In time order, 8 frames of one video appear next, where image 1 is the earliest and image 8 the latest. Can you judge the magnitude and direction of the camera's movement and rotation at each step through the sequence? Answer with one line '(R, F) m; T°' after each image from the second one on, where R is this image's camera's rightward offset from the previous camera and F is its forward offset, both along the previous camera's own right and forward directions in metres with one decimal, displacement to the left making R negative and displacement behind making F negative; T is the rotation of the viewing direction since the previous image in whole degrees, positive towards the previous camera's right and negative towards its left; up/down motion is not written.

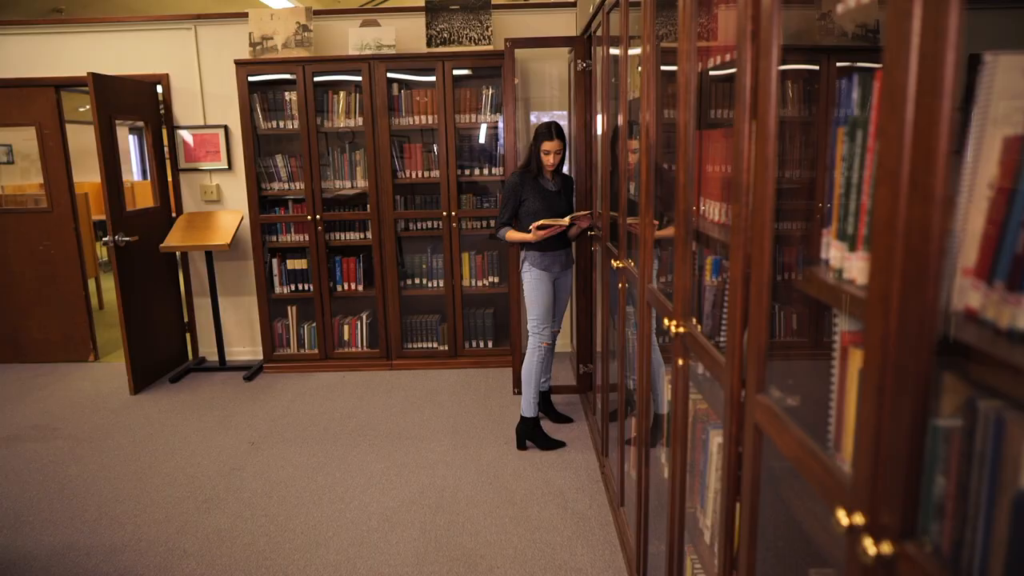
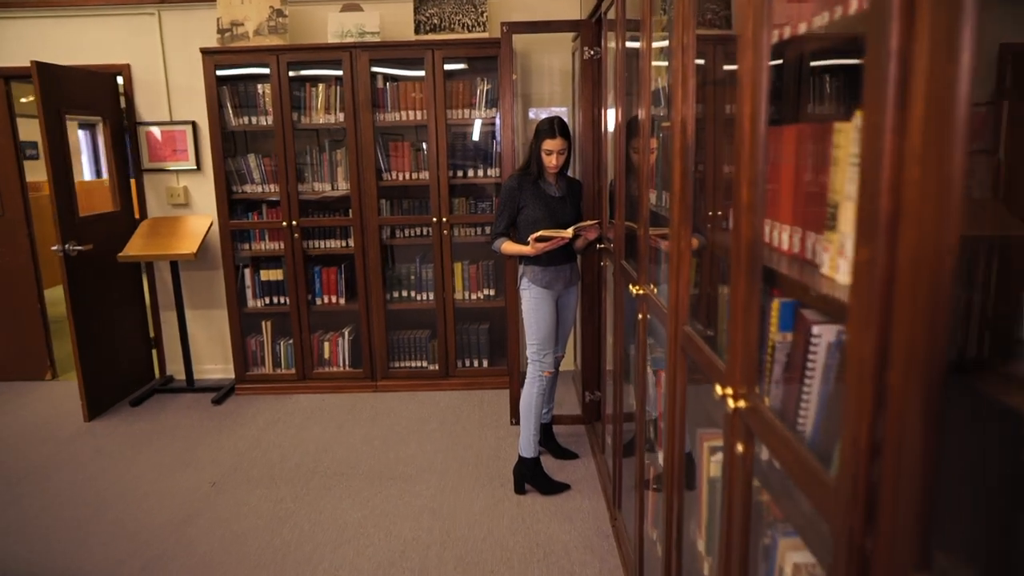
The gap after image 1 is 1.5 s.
(0.0, +0.4) m; 0°
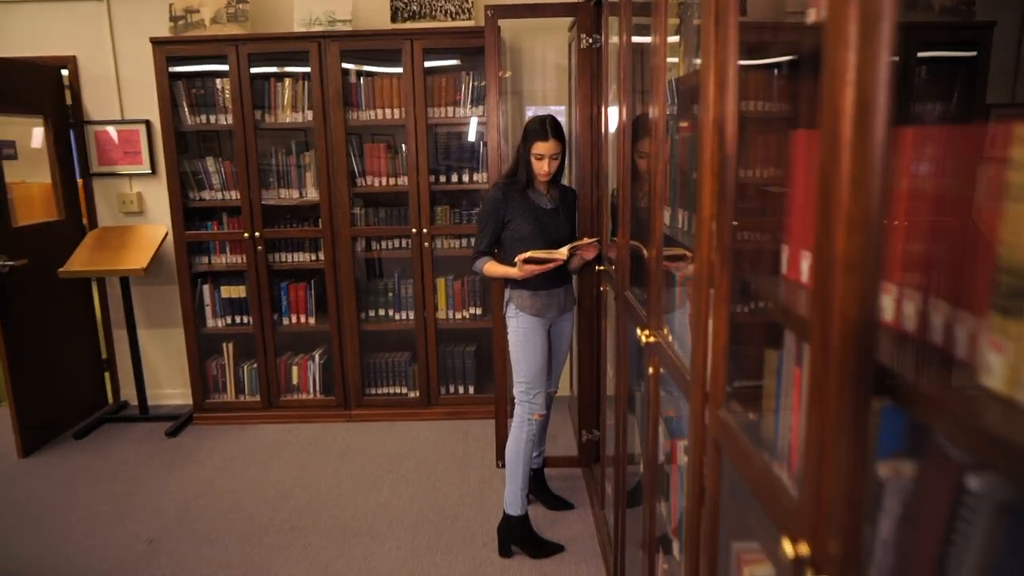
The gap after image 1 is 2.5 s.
(0.0, +0.4) m; 0°
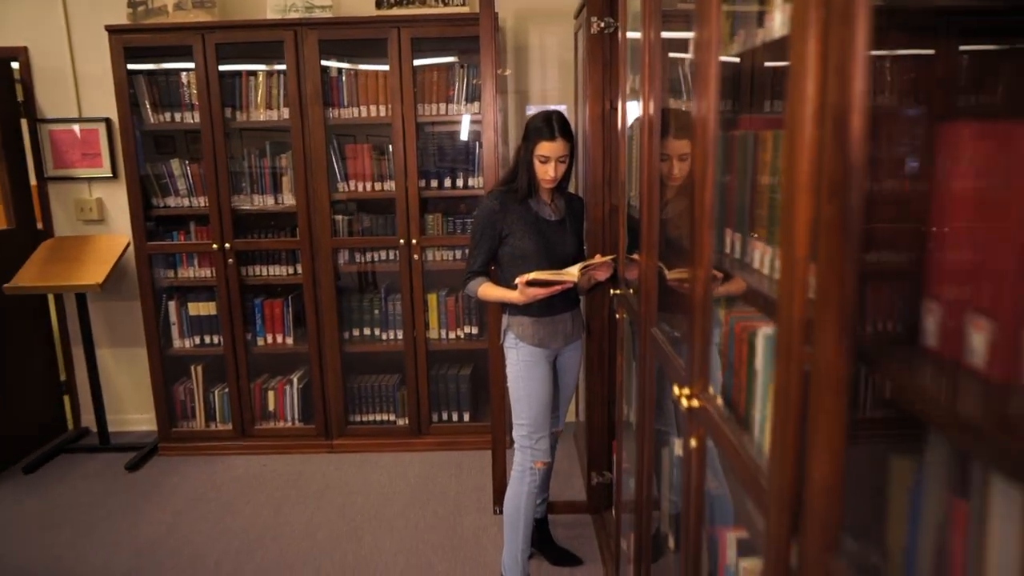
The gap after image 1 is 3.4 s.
(0.0, +0.4) m; 0°
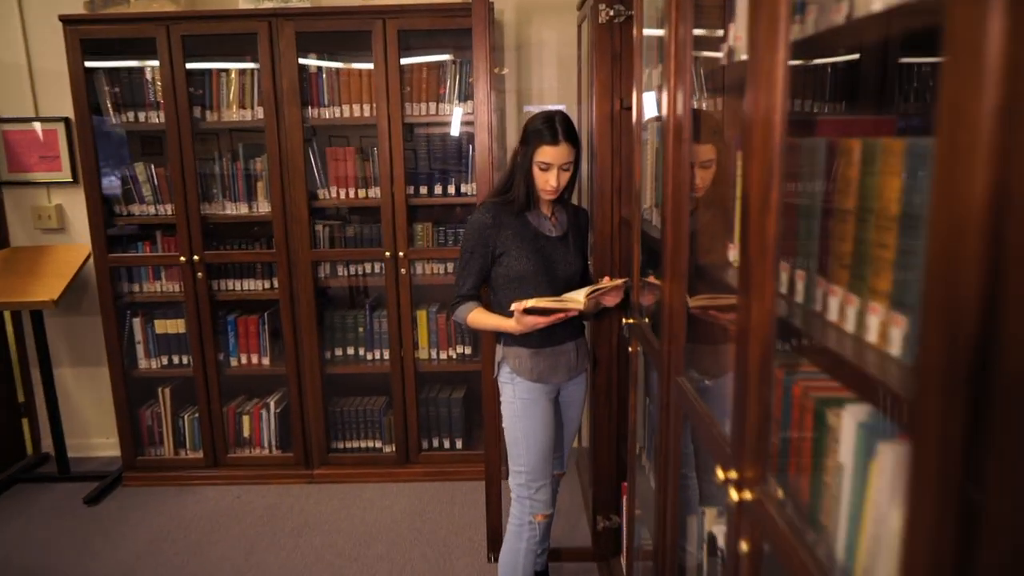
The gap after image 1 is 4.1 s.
(0.0, +0.3) m; 0°
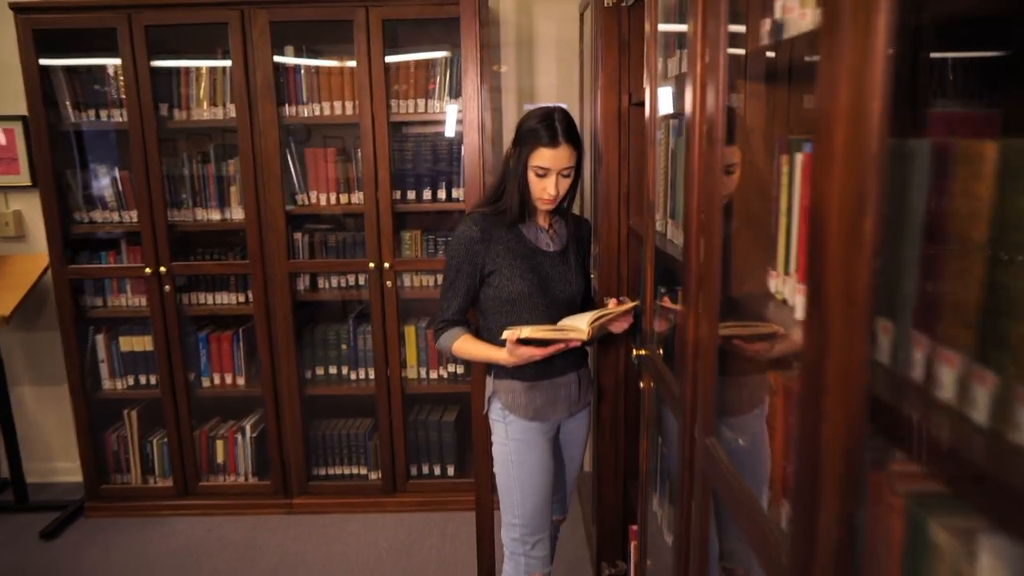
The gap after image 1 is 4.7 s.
(0.0, +0.2) m; 0°
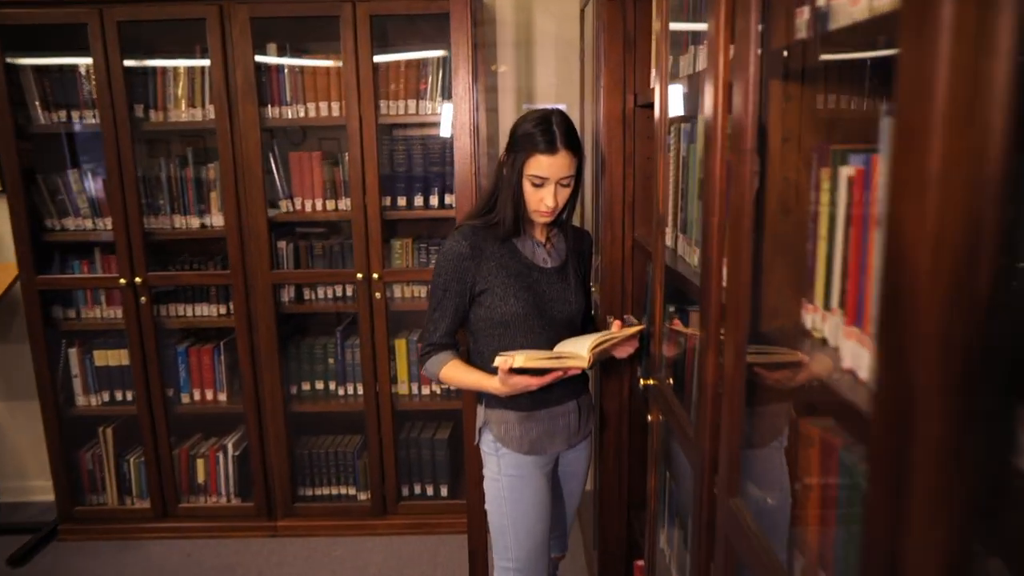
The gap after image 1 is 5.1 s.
(0.0, +0.1) m; 0°
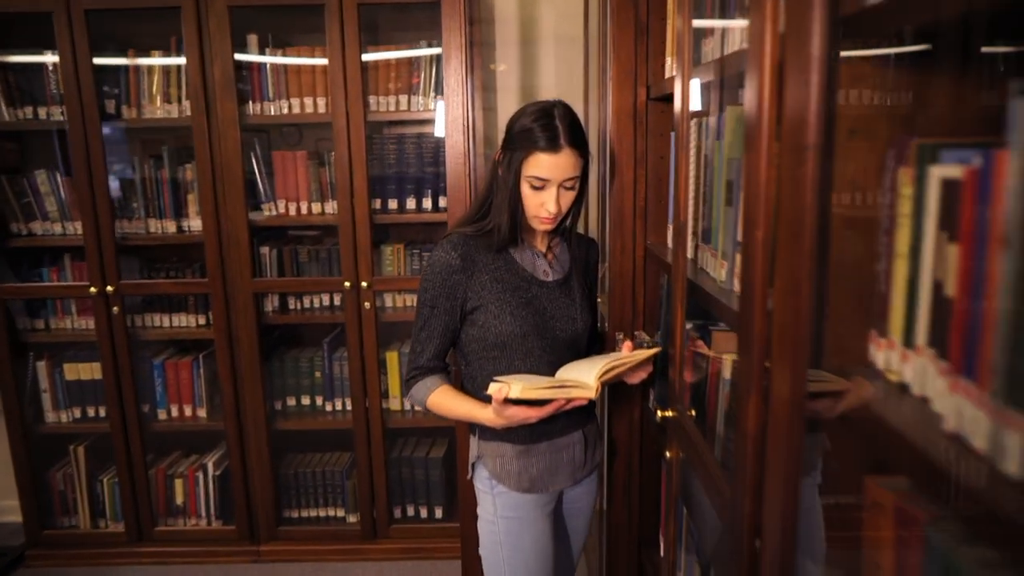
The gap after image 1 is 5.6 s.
(0.0, +0.2) m; 0°
